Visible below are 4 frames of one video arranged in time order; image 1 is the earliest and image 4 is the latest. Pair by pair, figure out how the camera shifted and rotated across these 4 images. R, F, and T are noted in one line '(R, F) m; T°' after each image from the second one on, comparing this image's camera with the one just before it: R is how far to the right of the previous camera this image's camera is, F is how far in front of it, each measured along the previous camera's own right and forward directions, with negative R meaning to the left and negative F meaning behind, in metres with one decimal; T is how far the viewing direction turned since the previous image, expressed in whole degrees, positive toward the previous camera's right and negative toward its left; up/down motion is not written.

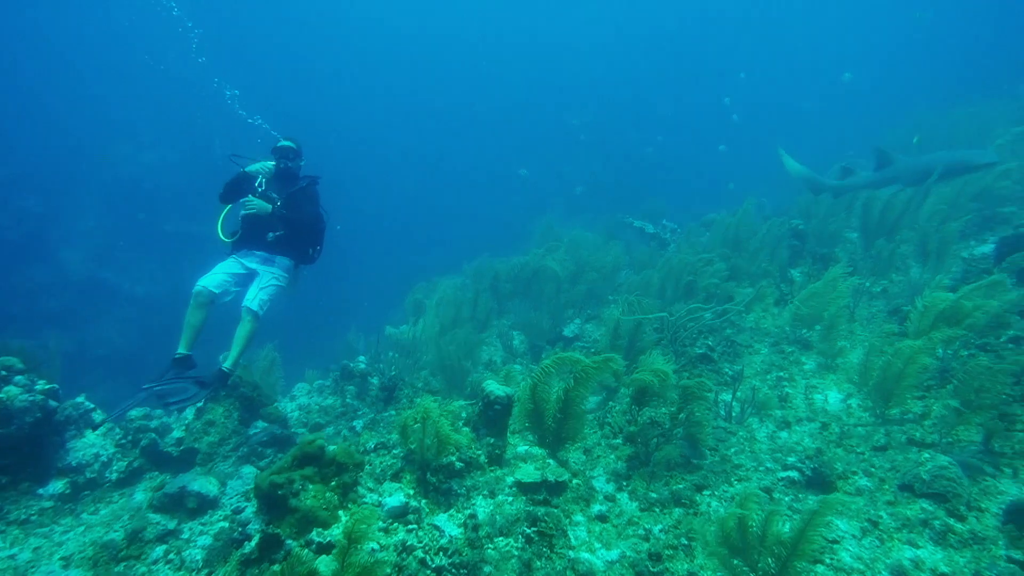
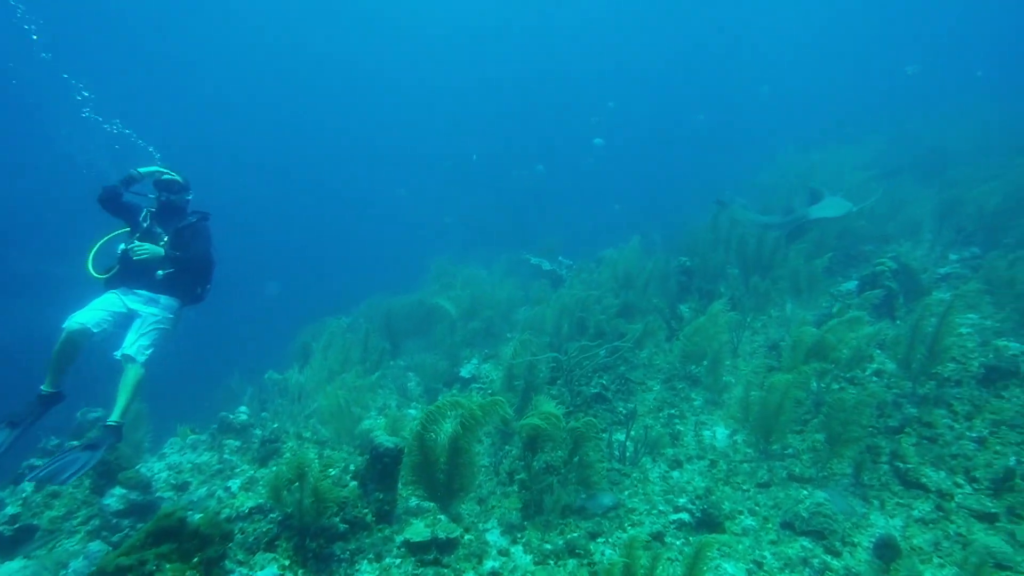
(+0.6, +0.2) m; +7°
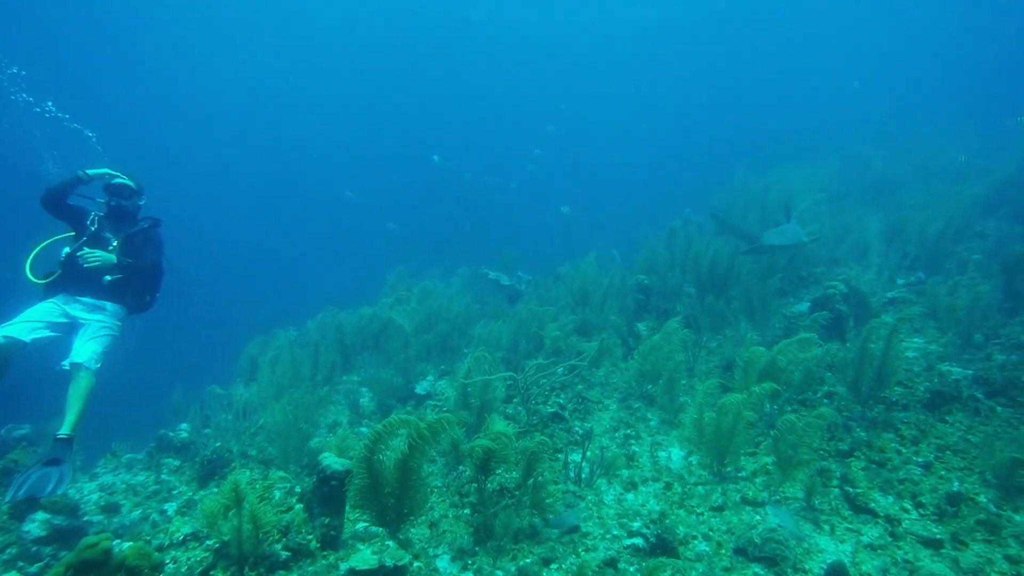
(+0.2, +0.1) m; +3°
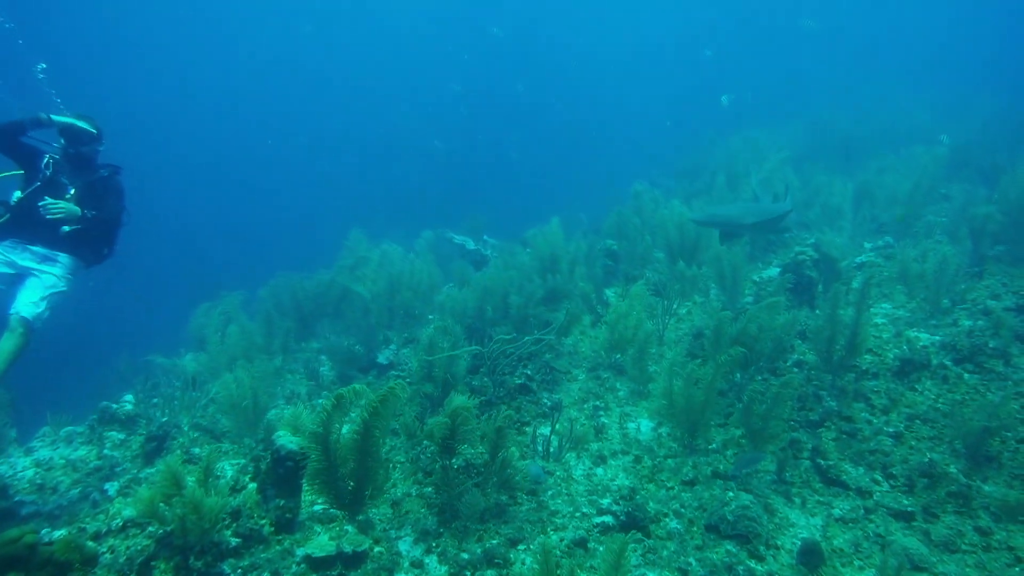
(+0.1, +0.4) m; +4°
